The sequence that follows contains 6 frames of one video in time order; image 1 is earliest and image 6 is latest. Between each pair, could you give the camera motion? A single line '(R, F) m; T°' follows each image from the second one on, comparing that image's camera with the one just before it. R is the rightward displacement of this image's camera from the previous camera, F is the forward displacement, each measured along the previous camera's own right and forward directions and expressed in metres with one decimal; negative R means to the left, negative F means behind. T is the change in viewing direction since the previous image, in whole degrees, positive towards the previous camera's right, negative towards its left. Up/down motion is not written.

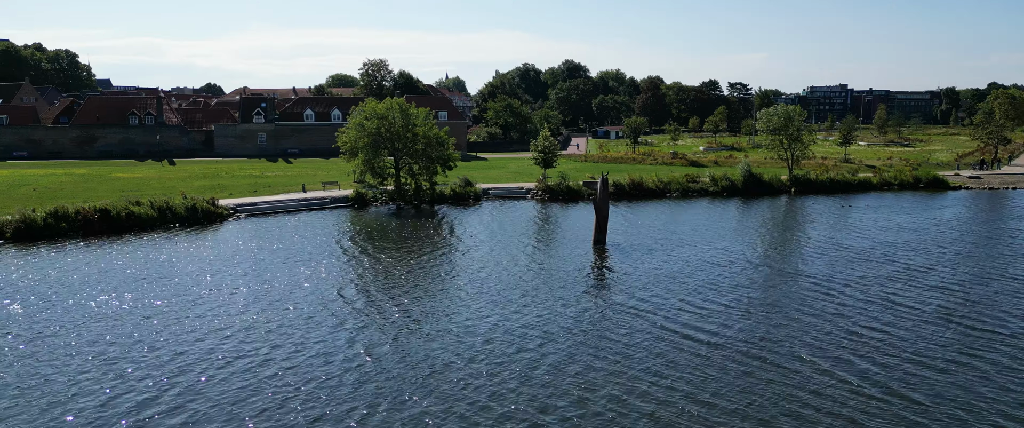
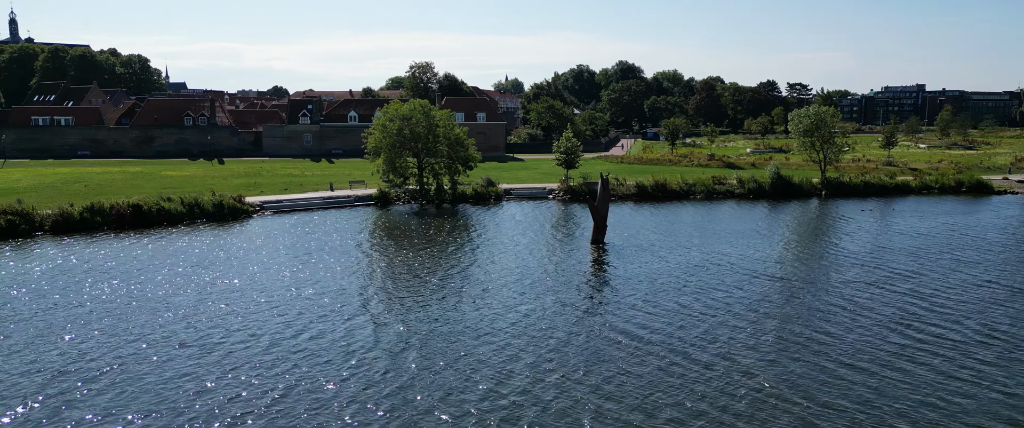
(+2.6, -0.3) m; -5°
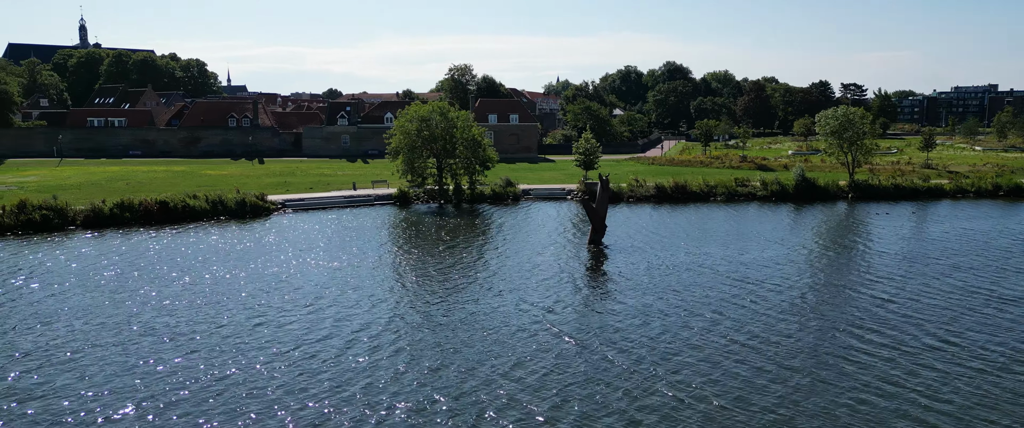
(+2.3, -0.3) m; -5°
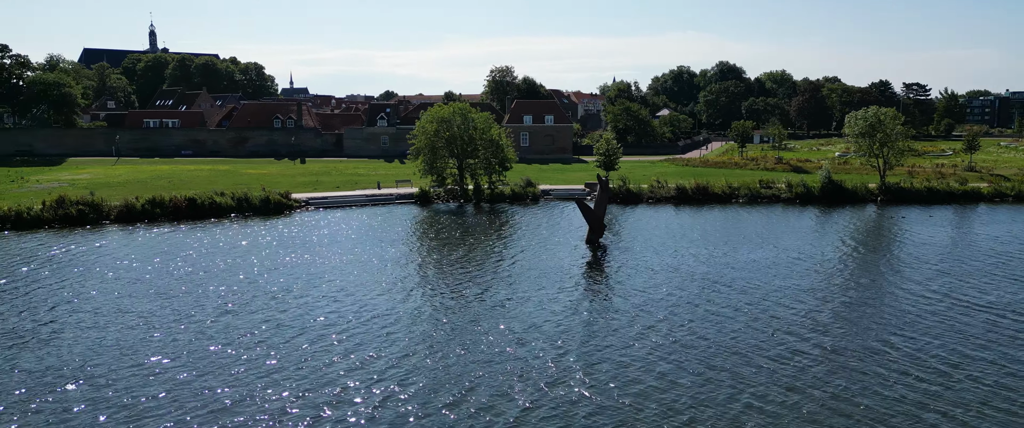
(+2.6, -0.3) m; -5°
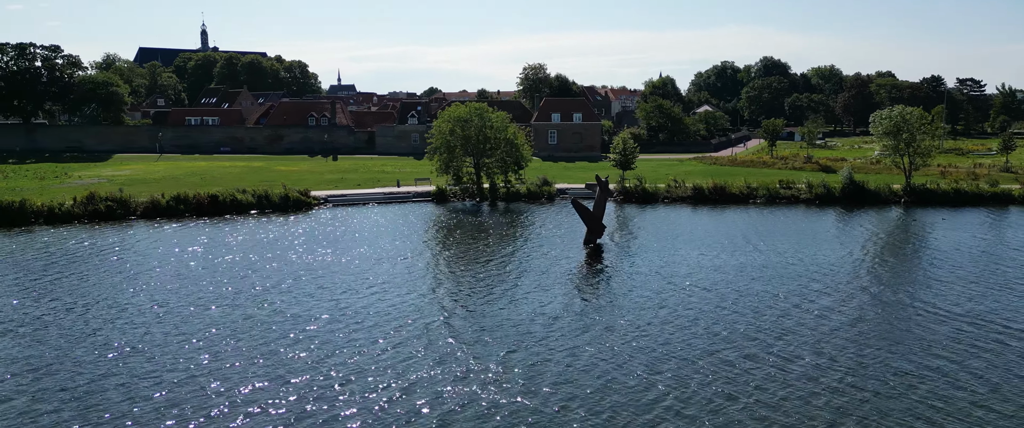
(+2.1, -0.3) m; -4°
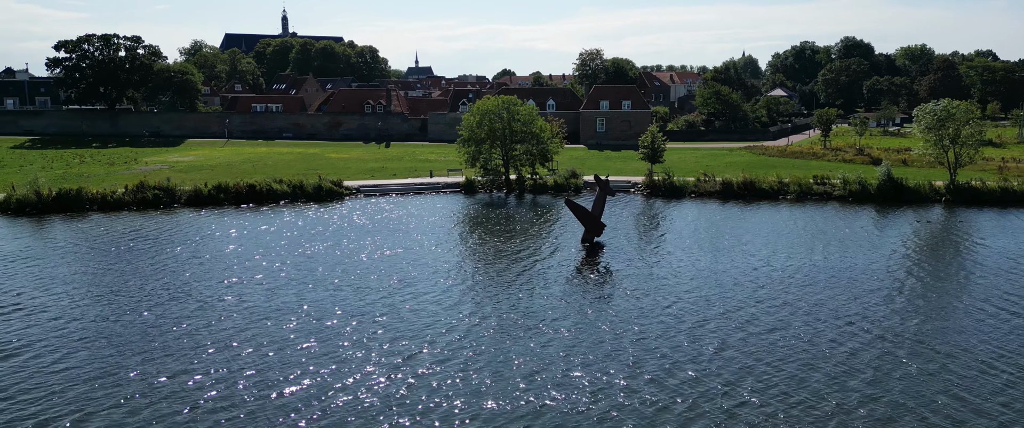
(+3.5, -0.4) m; -7°
